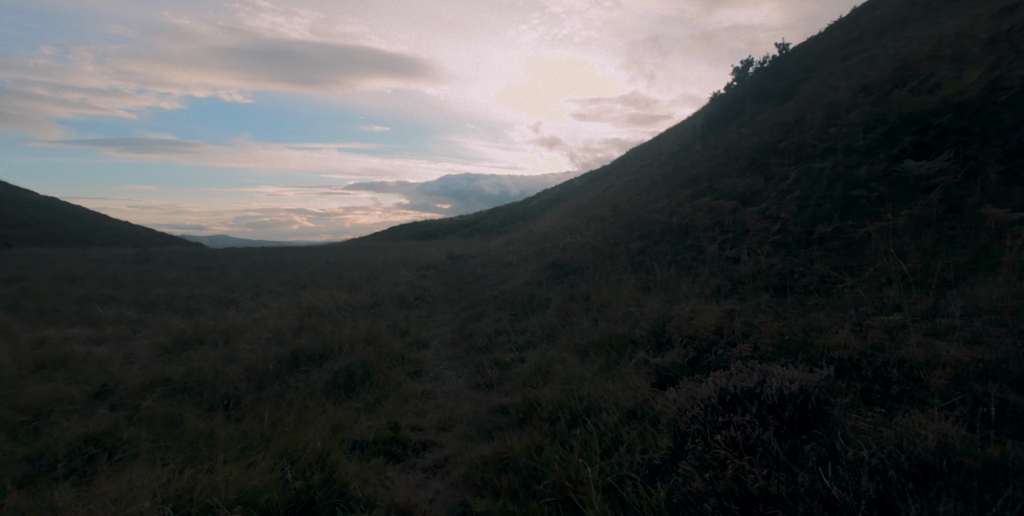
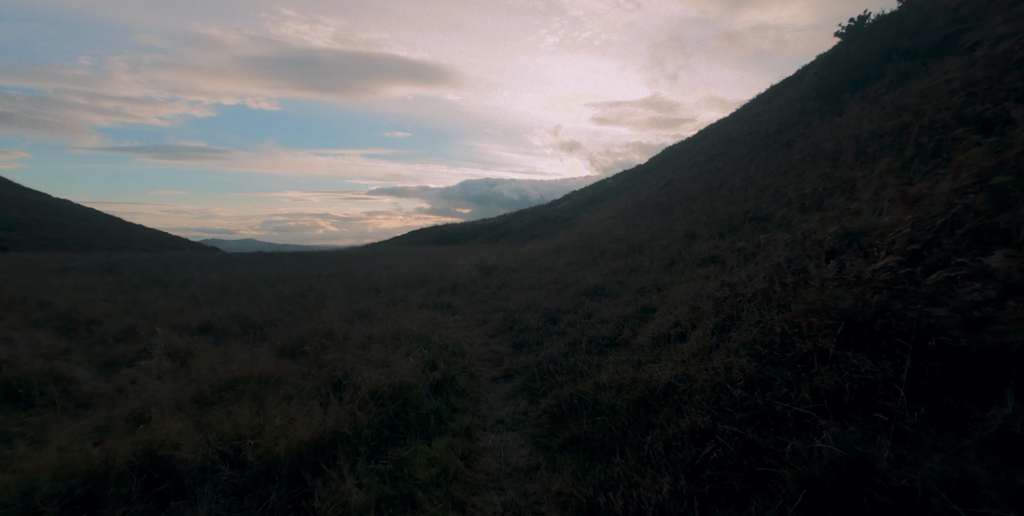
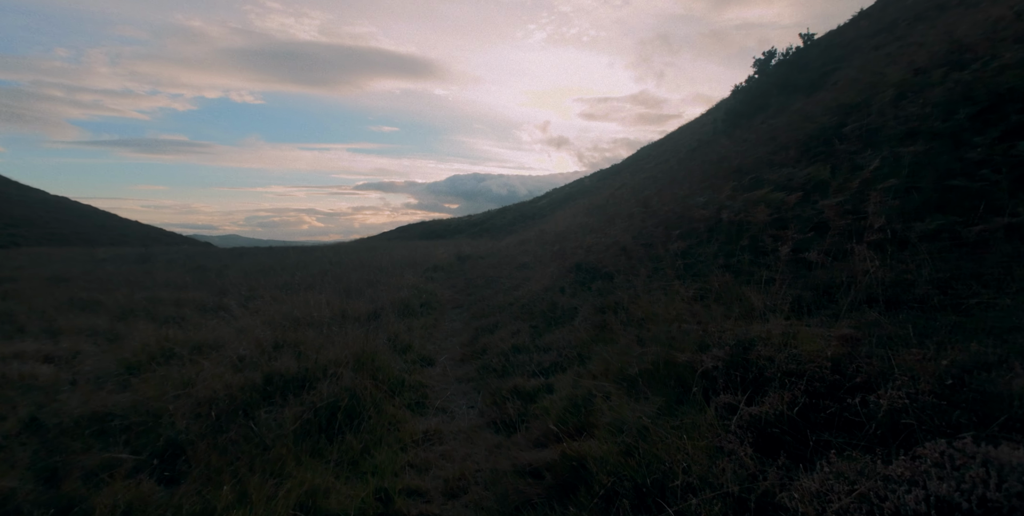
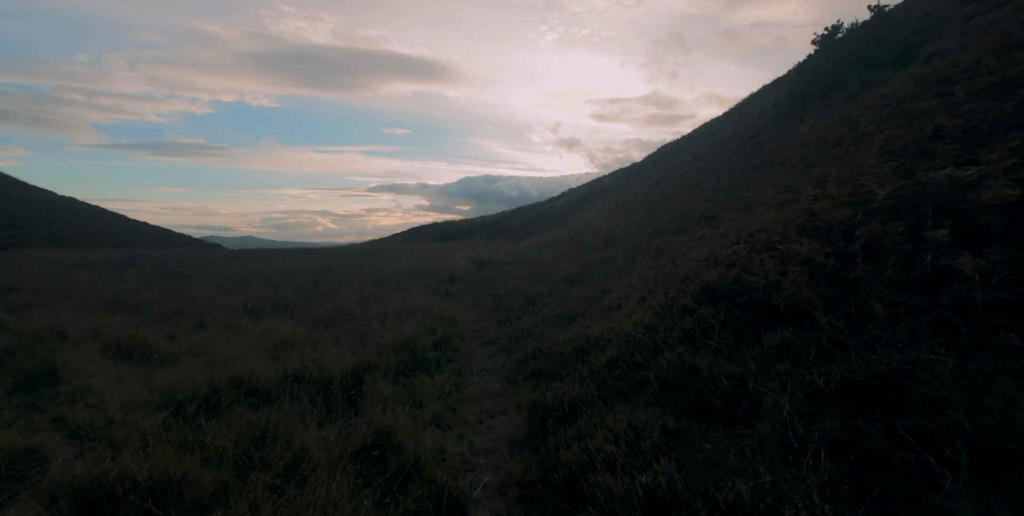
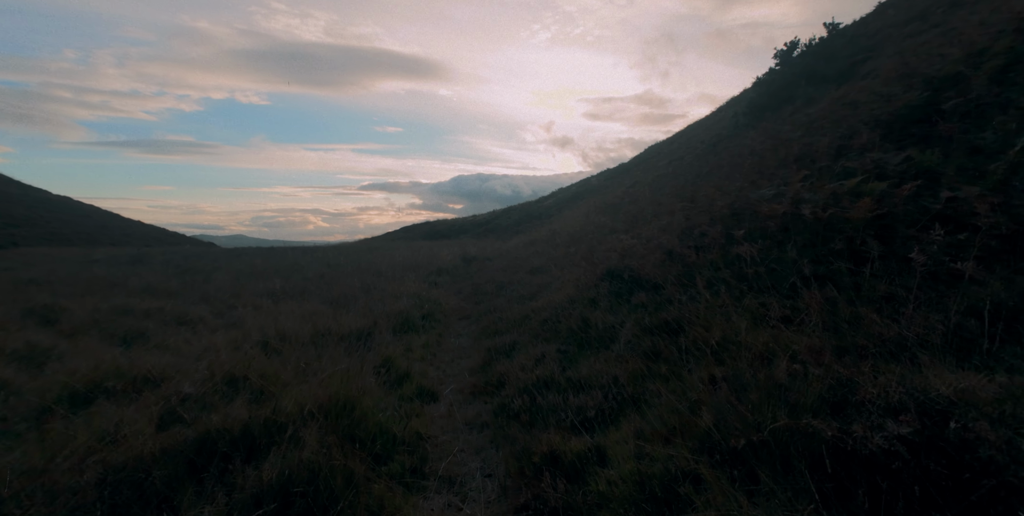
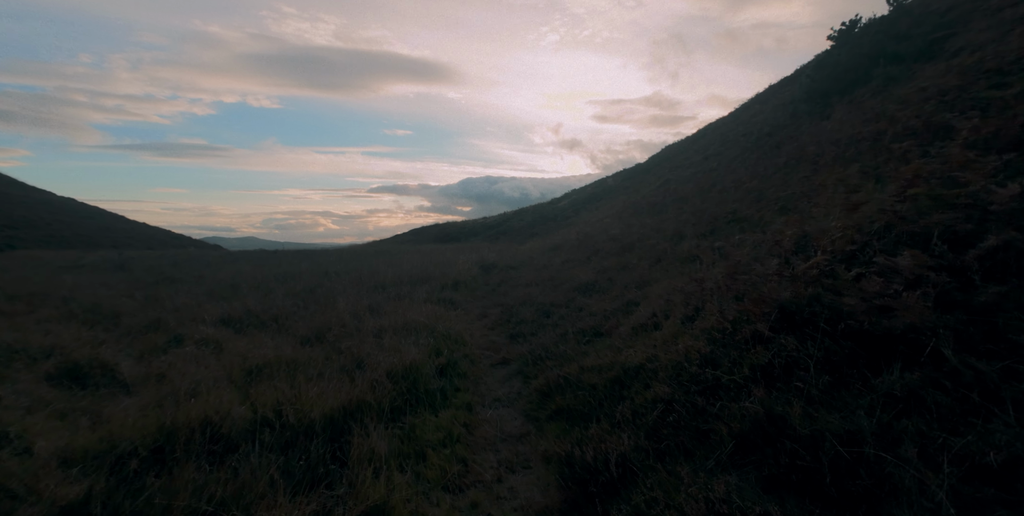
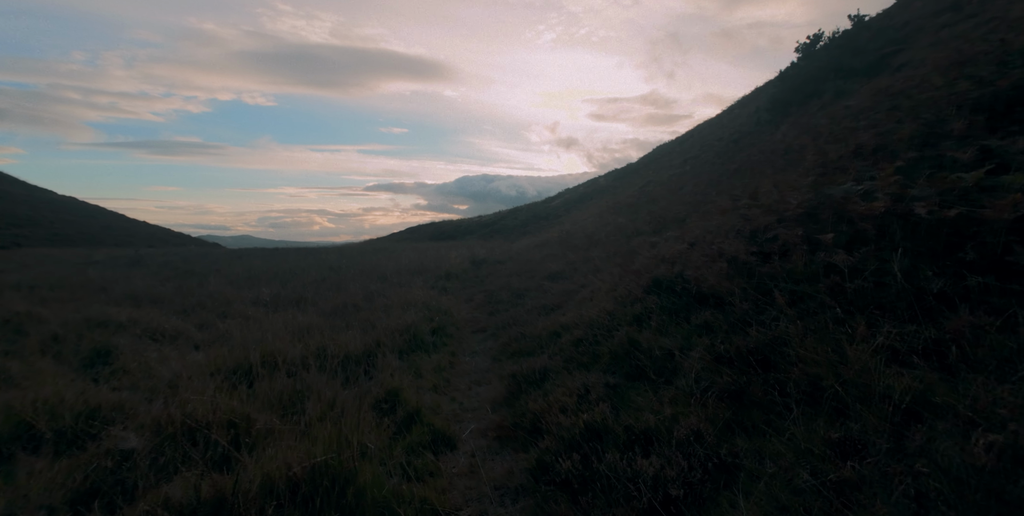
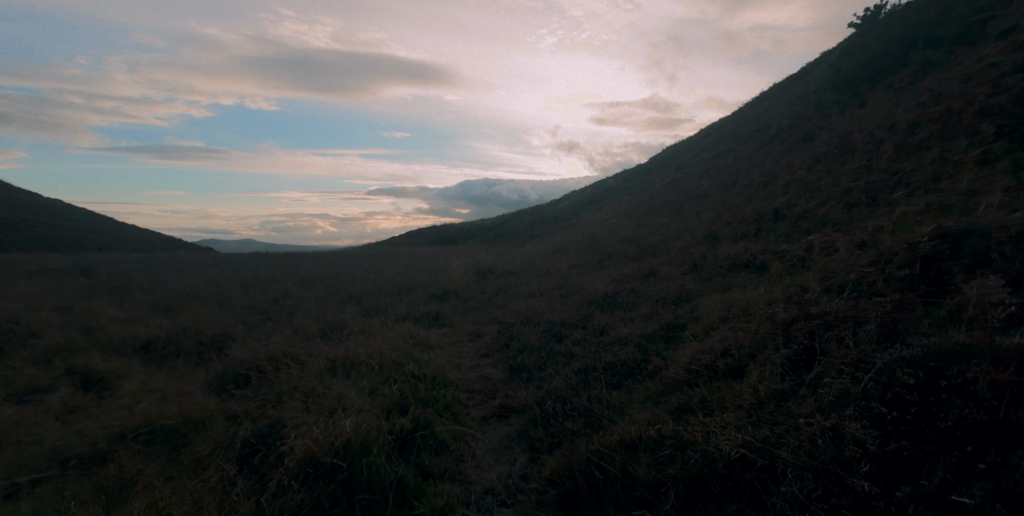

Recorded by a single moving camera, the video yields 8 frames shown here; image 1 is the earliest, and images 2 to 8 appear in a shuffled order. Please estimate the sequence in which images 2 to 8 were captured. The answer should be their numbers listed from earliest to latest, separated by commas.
3, 5, 7, 4, 6, 2, 8
